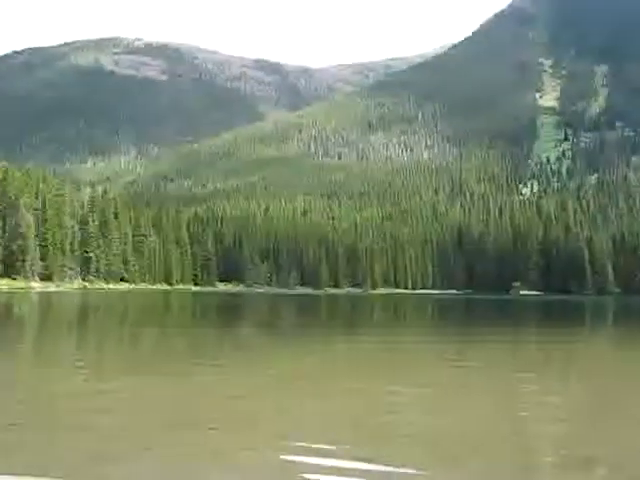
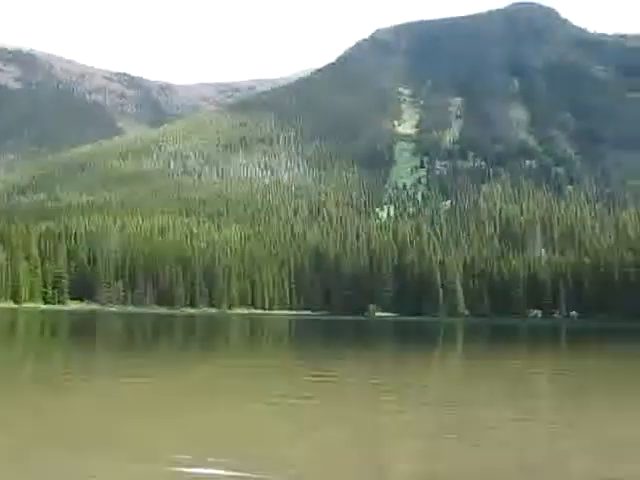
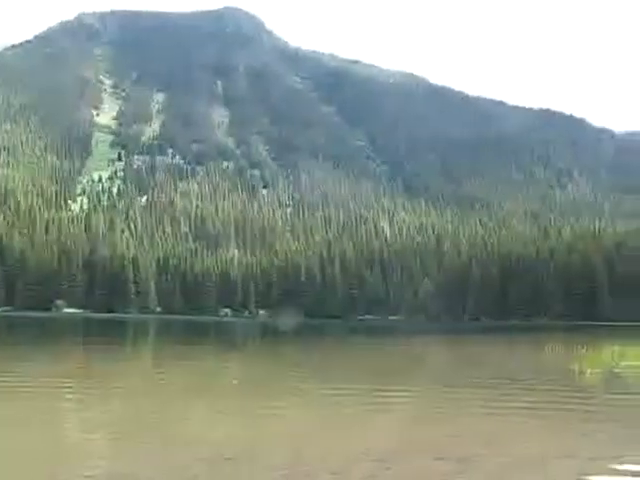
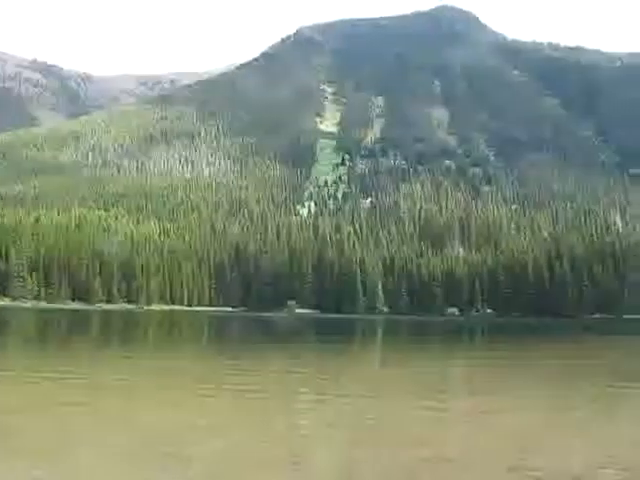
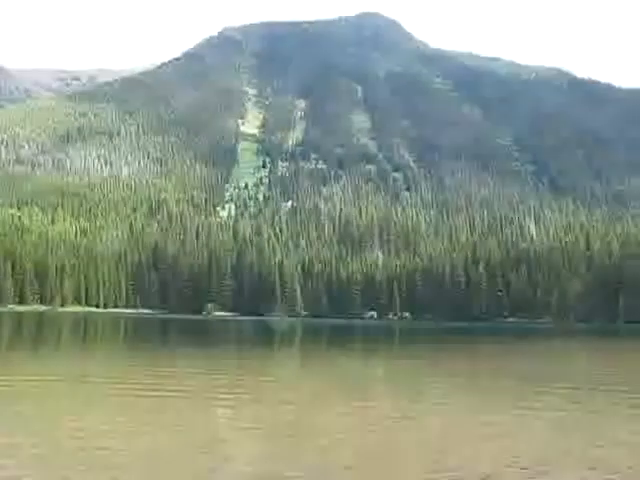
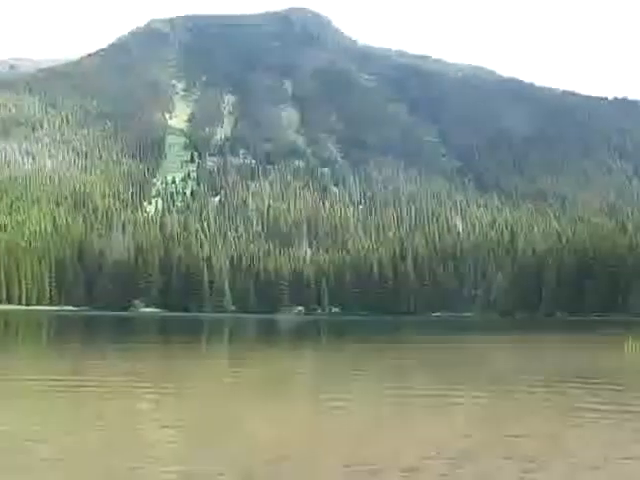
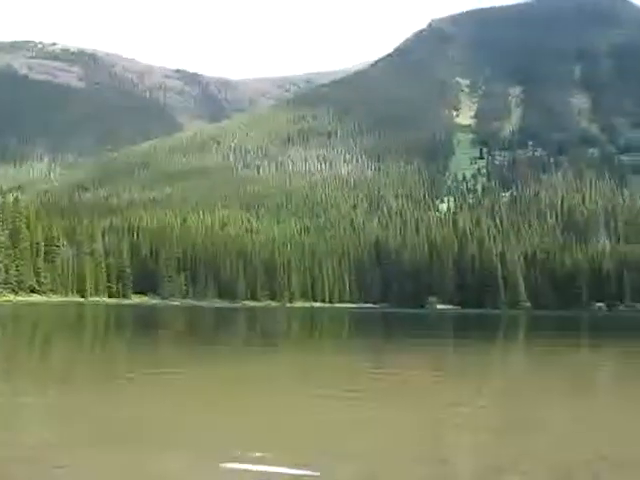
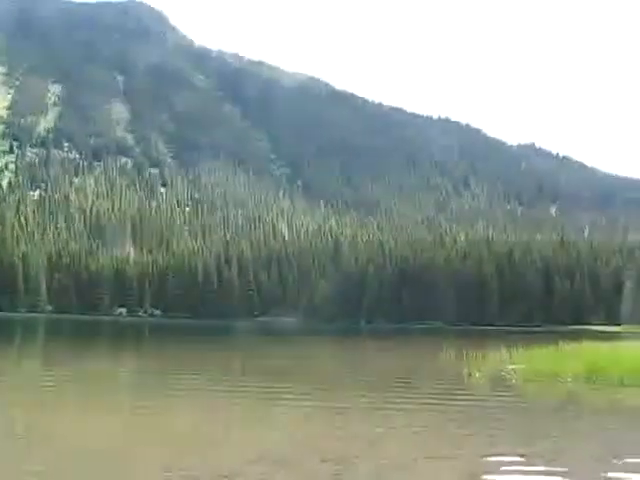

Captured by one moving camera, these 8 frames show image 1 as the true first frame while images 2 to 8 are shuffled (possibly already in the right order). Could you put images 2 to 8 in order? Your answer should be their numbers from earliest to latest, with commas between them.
7, 2, 4, 5, 6, 3, 8
